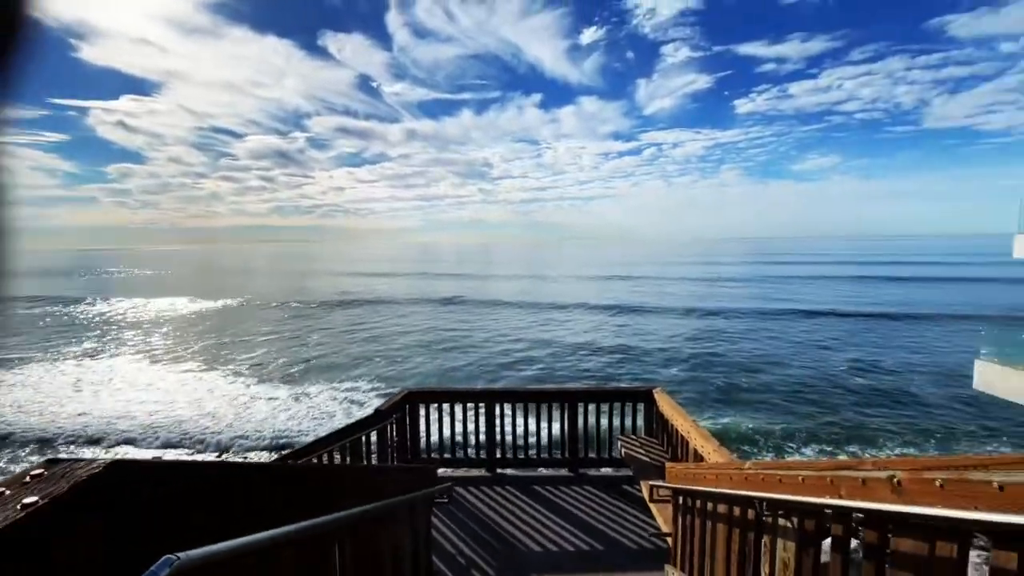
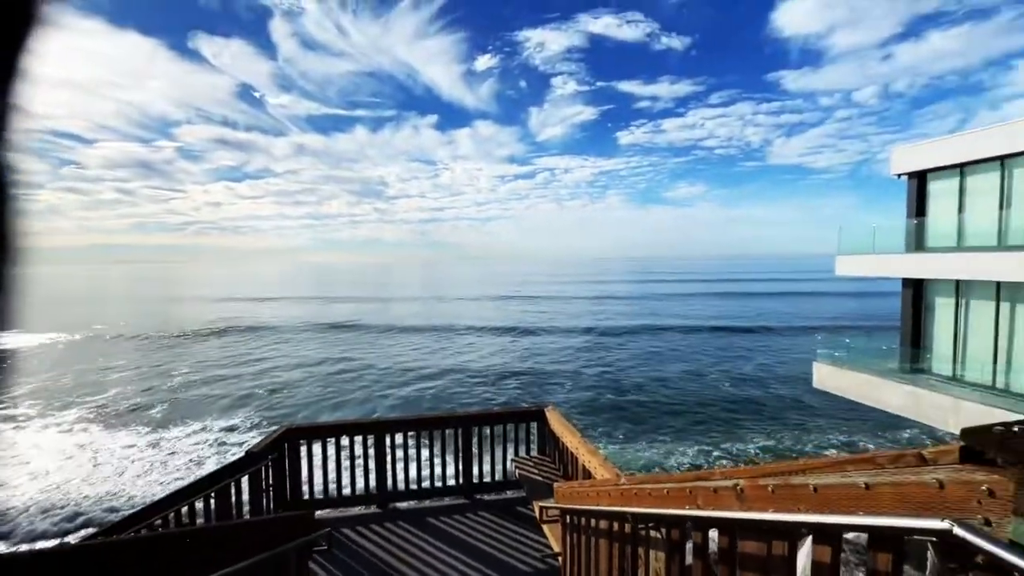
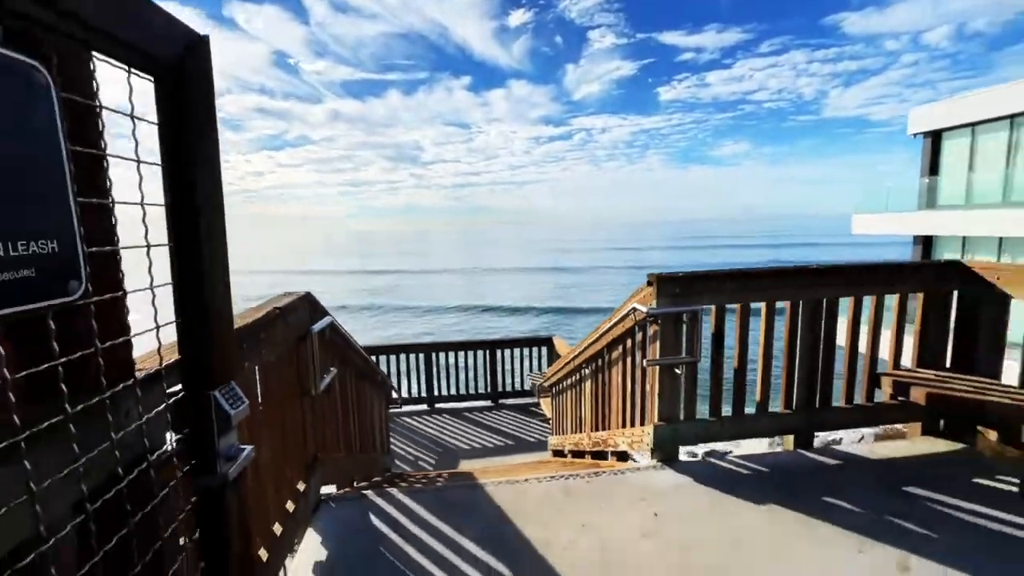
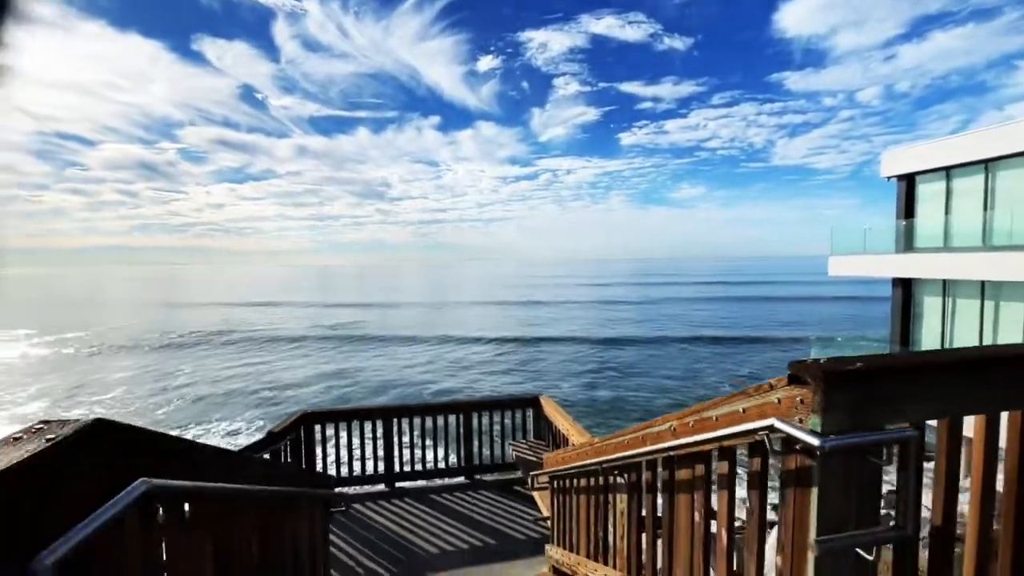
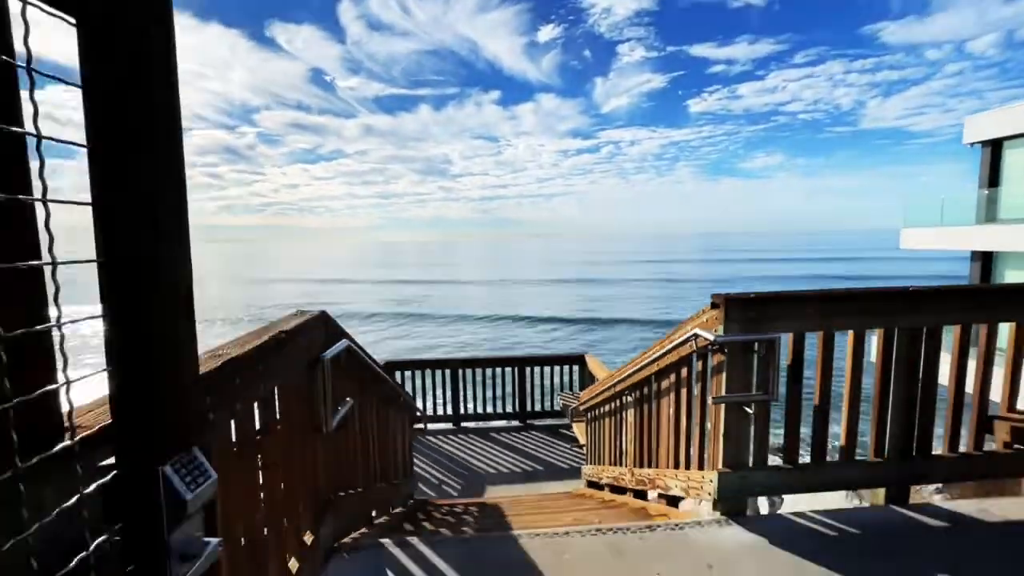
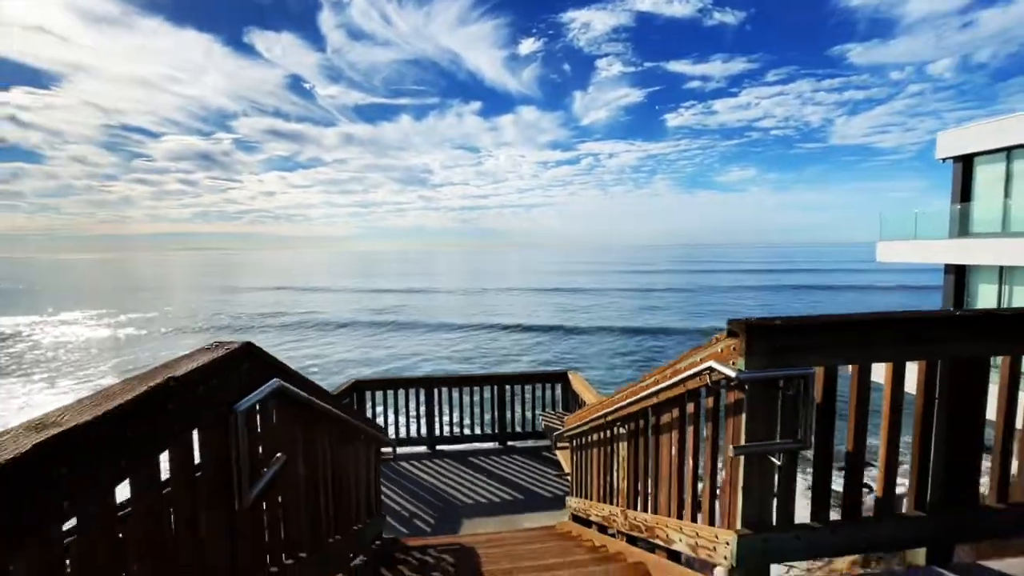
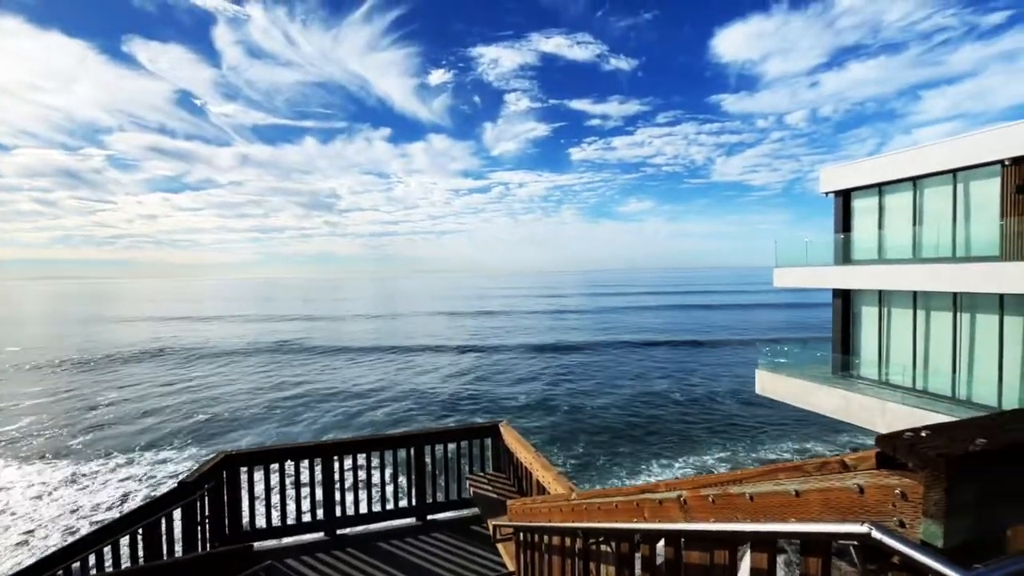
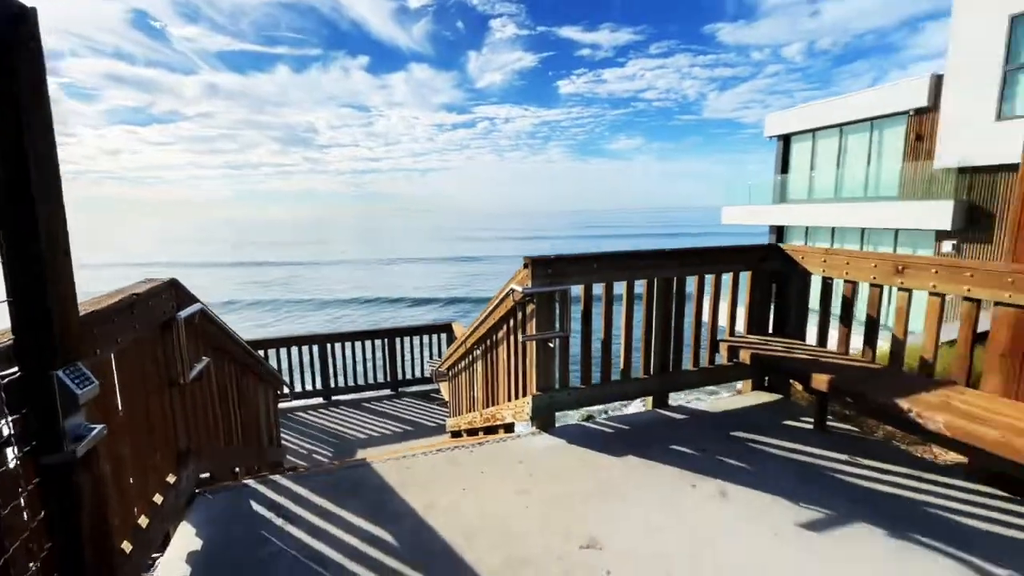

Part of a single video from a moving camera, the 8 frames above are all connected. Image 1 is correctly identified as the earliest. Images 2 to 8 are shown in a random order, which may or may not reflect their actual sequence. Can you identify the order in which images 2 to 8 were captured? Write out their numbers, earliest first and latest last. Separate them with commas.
2, 7, 4, 6, 5, 3, 8
